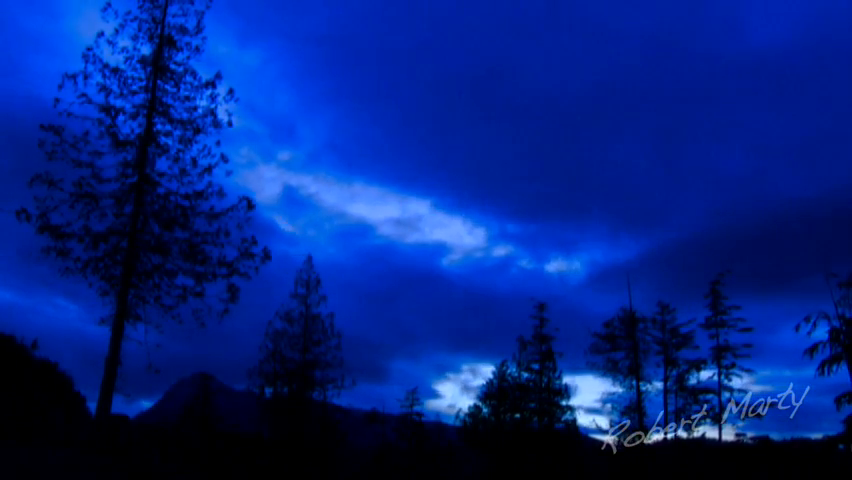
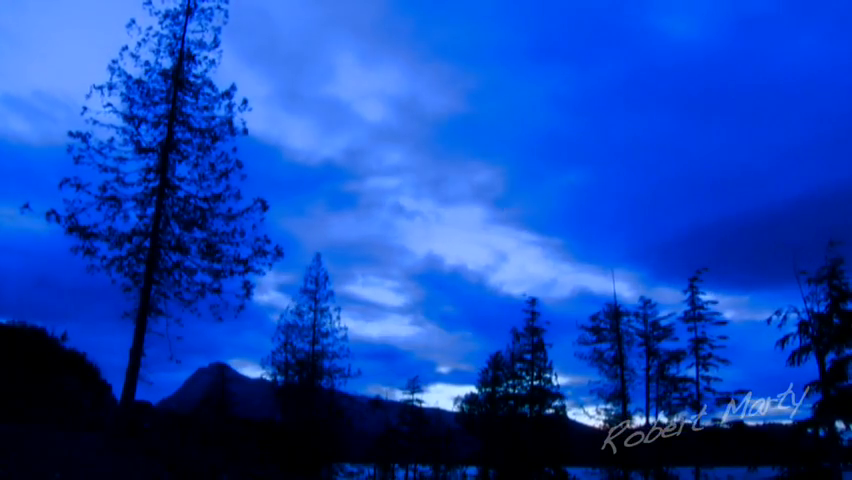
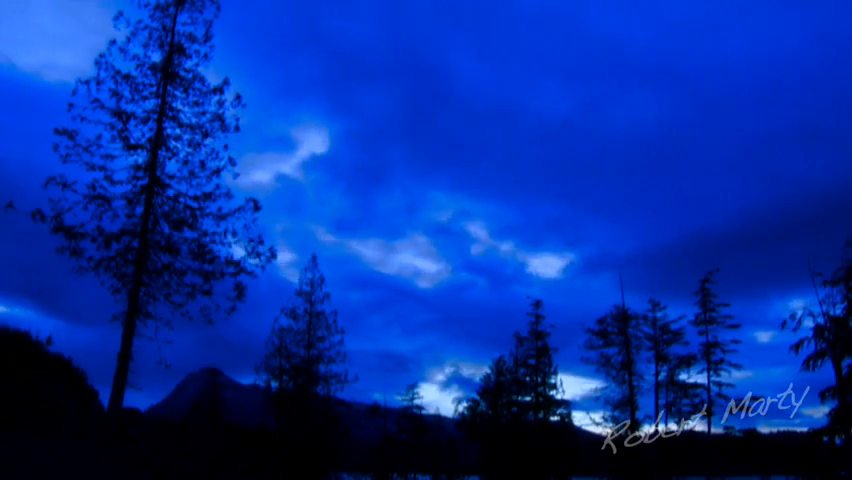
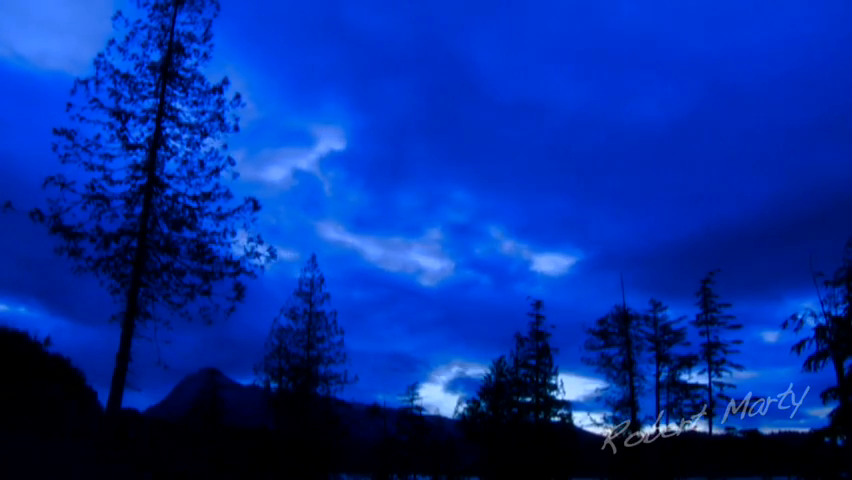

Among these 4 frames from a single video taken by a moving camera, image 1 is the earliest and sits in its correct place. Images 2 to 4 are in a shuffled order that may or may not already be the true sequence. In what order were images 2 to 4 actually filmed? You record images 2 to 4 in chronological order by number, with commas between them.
4, 3, 2
